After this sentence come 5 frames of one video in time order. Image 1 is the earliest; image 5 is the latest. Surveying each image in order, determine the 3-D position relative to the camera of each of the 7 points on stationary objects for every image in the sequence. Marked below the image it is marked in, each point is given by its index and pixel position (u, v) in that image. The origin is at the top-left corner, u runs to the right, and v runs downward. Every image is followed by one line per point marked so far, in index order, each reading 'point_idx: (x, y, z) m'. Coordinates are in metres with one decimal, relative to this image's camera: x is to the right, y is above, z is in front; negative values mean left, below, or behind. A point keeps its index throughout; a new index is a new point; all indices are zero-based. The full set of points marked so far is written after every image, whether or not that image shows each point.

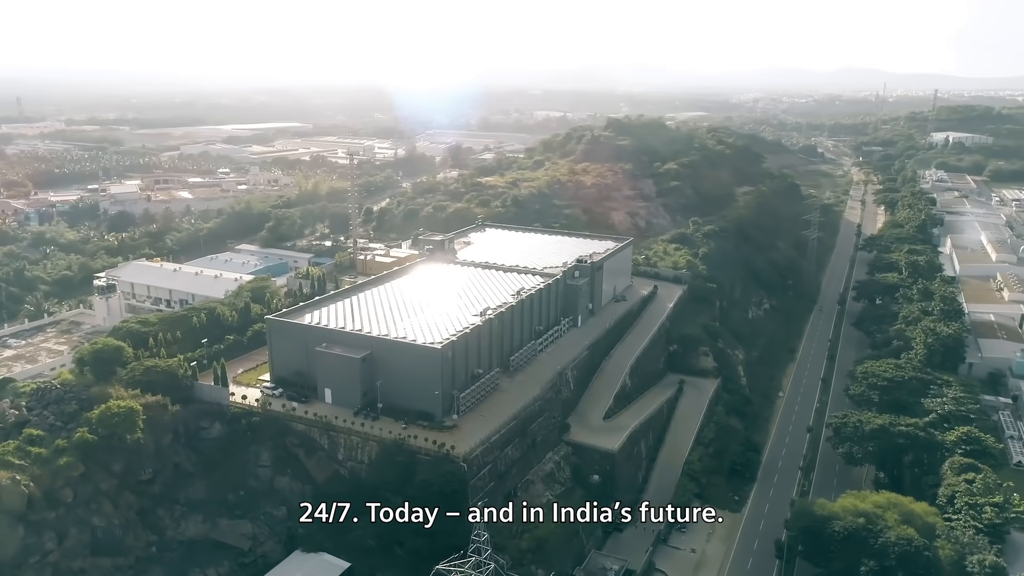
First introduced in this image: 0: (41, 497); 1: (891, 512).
0: (-9.7, -4.3, +15.9) m
1: (+9.3, -5.6, +19.2) m
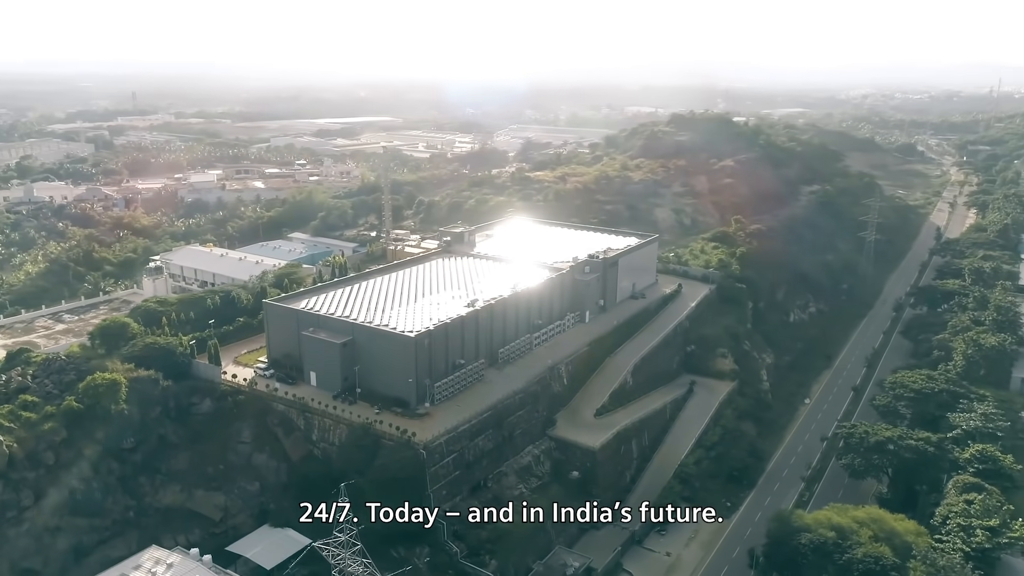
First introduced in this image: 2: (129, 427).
0: (-10.9, -3.8, +17.3) m
1: (+8.3, -5.6, +18.3) m
2: (-9.5, -3.4, +19.1) m
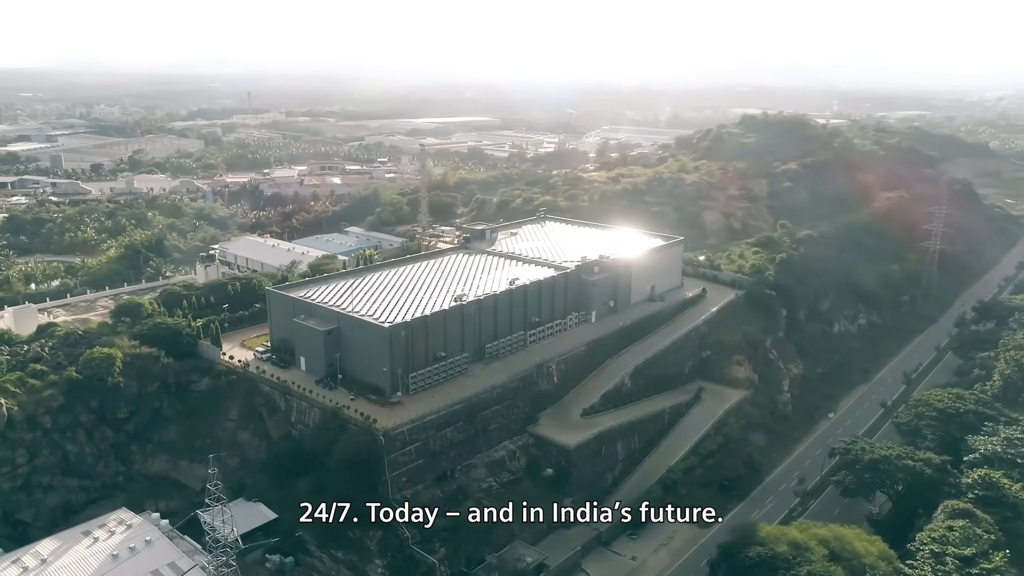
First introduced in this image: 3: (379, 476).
0: (-12.1, -3.2, +19.1) m
1: (+7.0, -5.8, +17.5) m
2: (-10.4, -3.0, +20.7) m
3: (-3.2, -4.7, +19.2) m
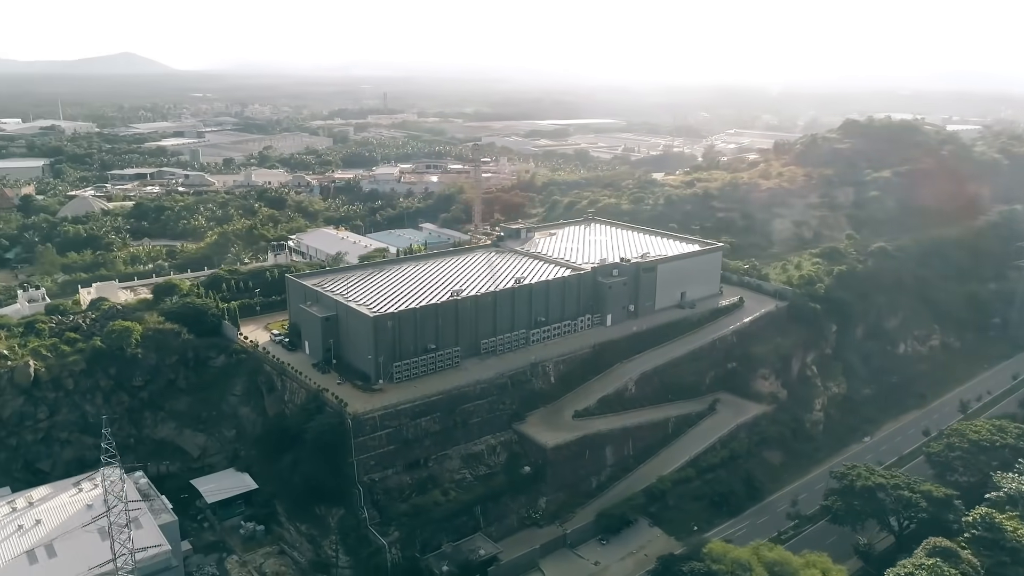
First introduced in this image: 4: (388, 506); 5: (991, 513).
0: (-12.9, -2.5, +21.5) m
1: (+5.5, -6.0, +16.7) m
2: (-11.0, -2.4, +22.9) m
3: (-4.2, -4.4, +20.1) m
4: (-3.2, -5.6, +20.0) m
5: (+11.4, -5.4, +18.6) m
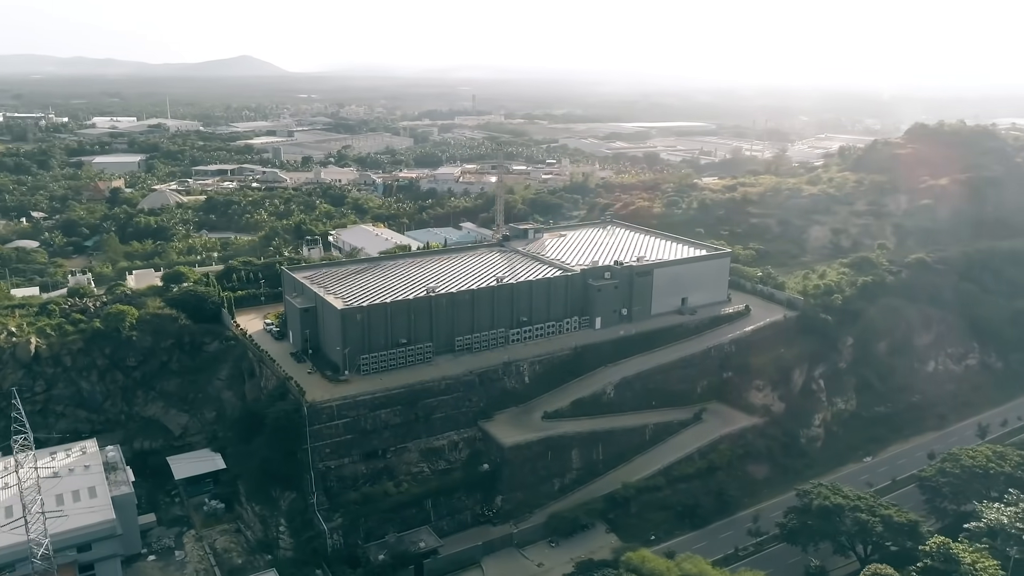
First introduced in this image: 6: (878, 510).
0: (-13.9, -2.0, +23.3) m
1: (+3.6, -6.2, +16.2) m
2: (-11.9, -1.9, +24.4) m
3: (-5.6, -4.2, +20.8) m
4: (-4.7, -5.4, +20.6) m
5: (+9.7, -5.7, +17.3) m
6: (+8.9, -5.4, +18.9) m
